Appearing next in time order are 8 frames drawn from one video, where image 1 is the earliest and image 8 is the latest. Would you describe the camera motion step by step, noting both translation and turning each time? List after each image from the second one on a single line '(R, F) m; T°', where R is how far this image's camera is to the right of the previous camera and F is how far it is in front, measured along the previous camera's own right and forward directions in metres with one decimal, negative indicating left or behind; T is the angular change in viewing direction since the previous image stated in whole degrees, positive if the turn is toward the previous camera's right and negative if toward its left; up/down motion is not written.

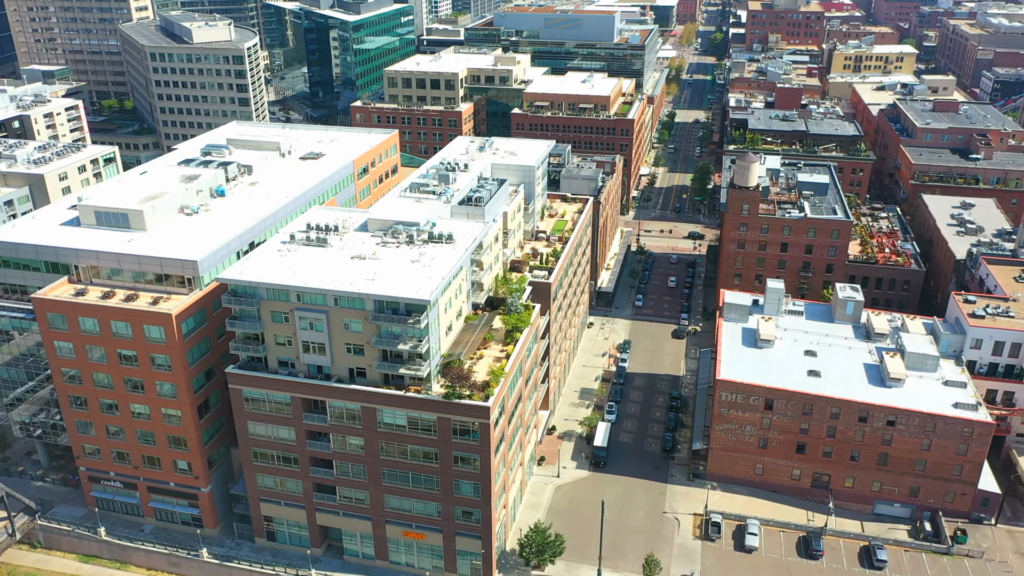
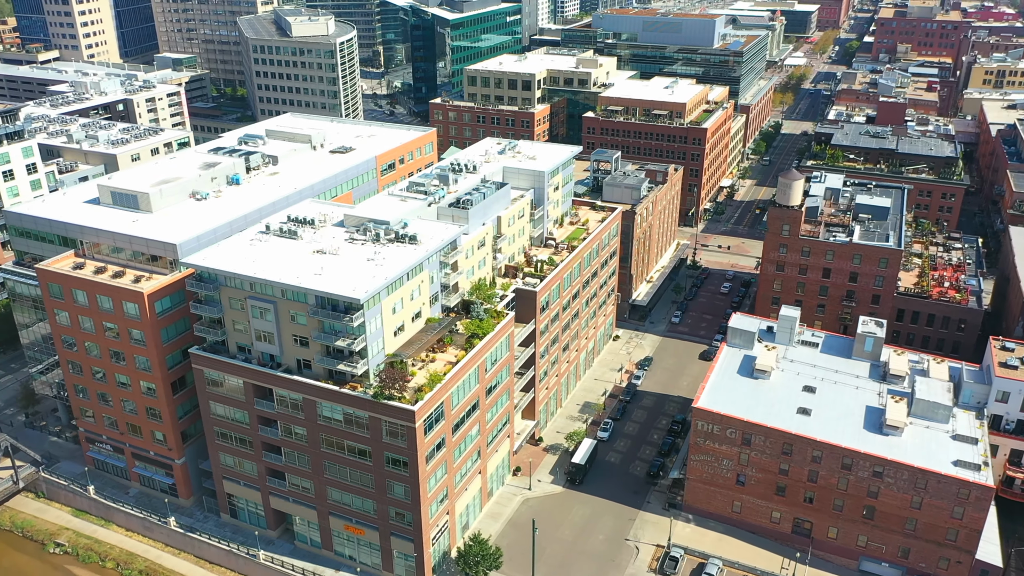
(+17.0, +2.7) m; -10°
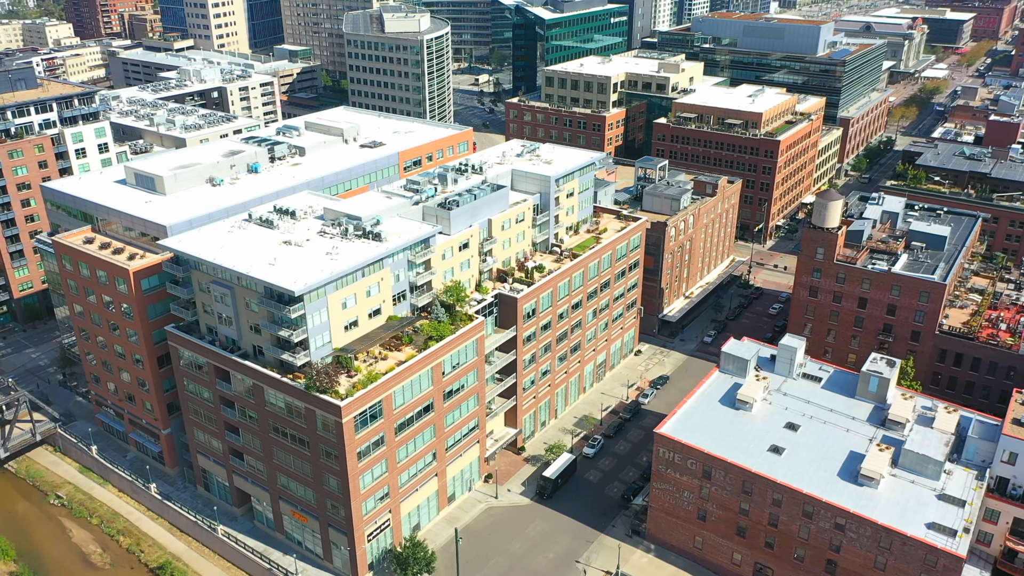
(+17.0, +2.9) m; -10°
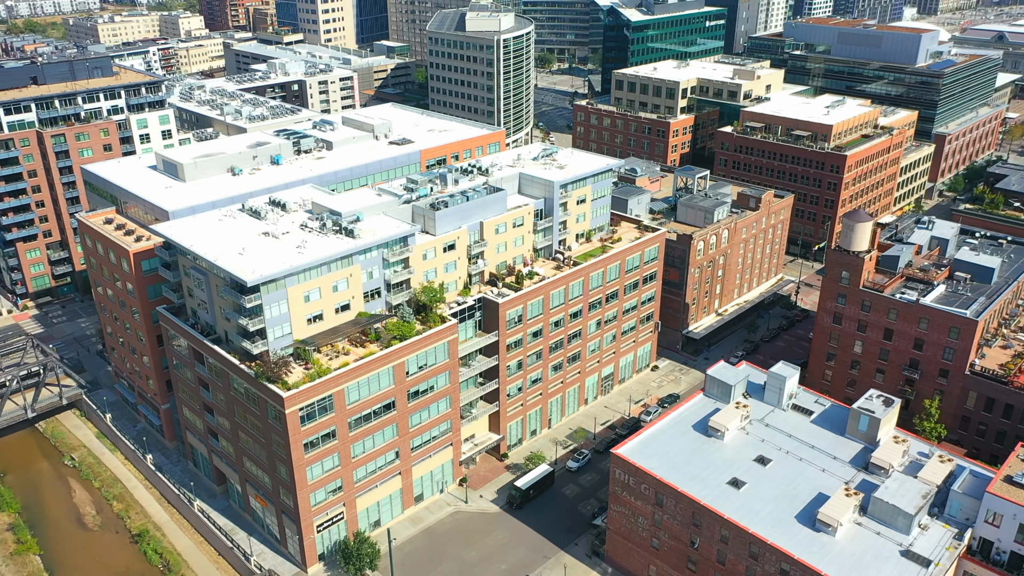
(+14.9, +2.3) m; -9°
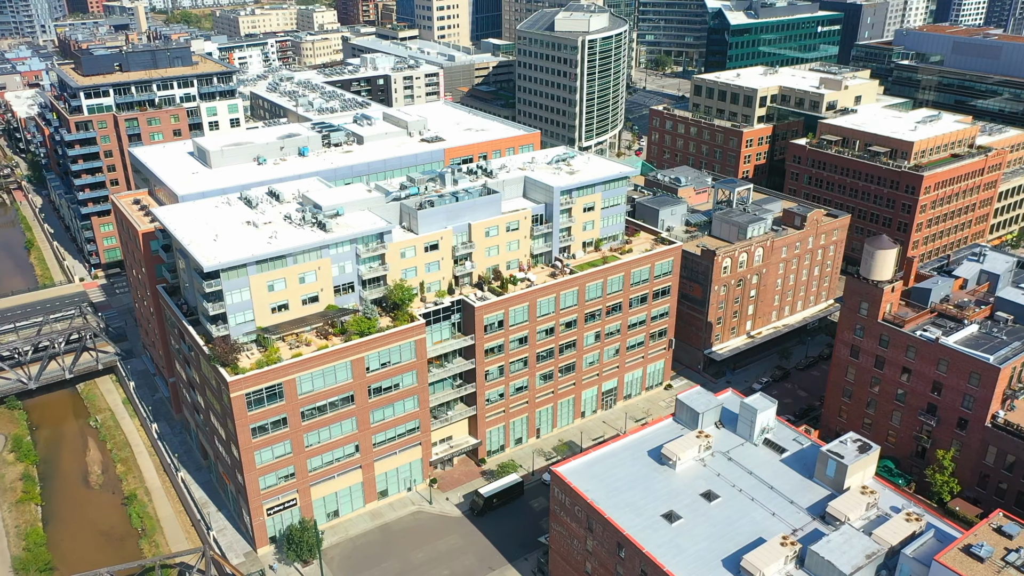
(+16.7, +2.8) m; -10°
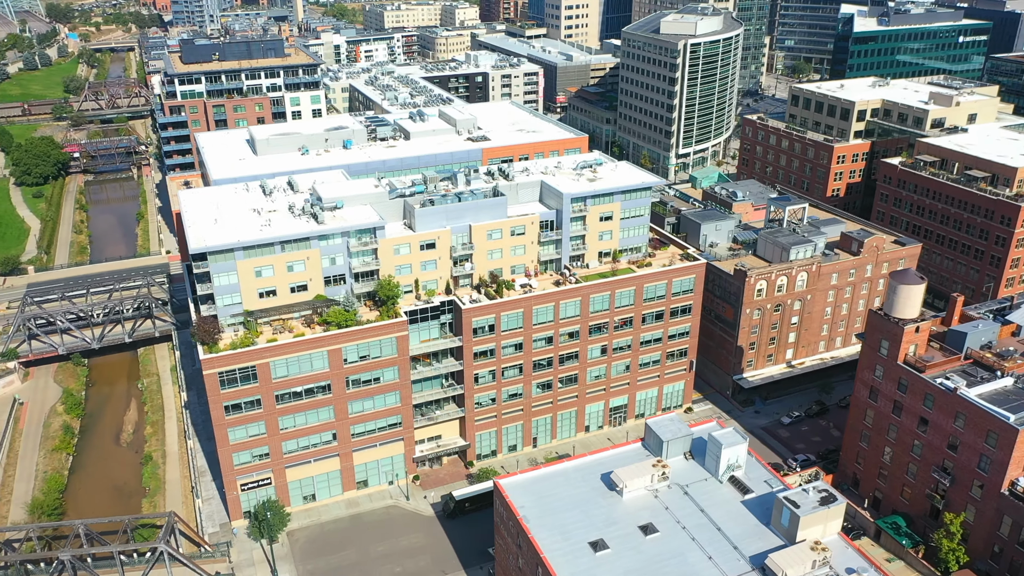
(+16.7, +2.8) m; -10°
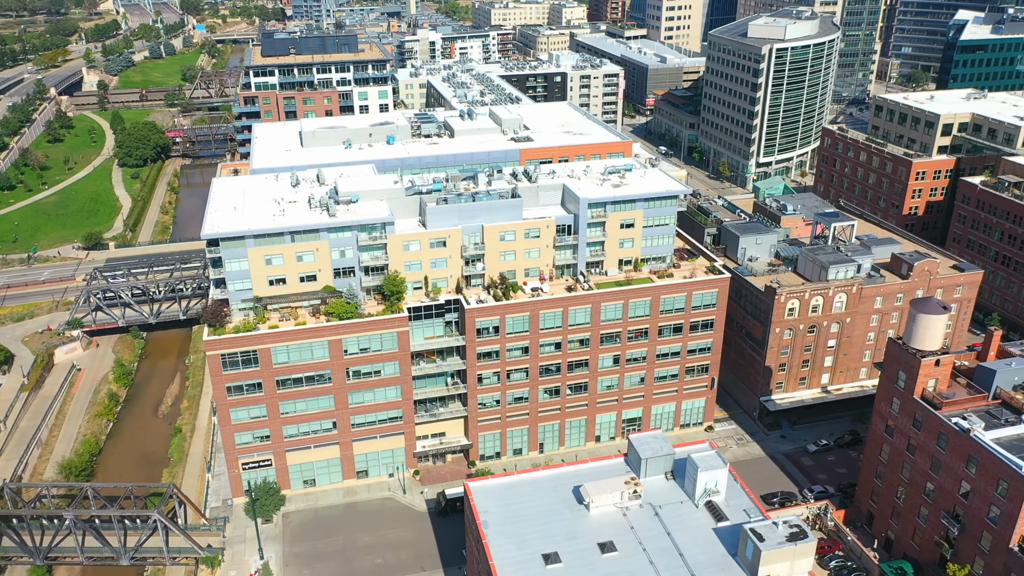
(+11.3, +1.4) m; -8°
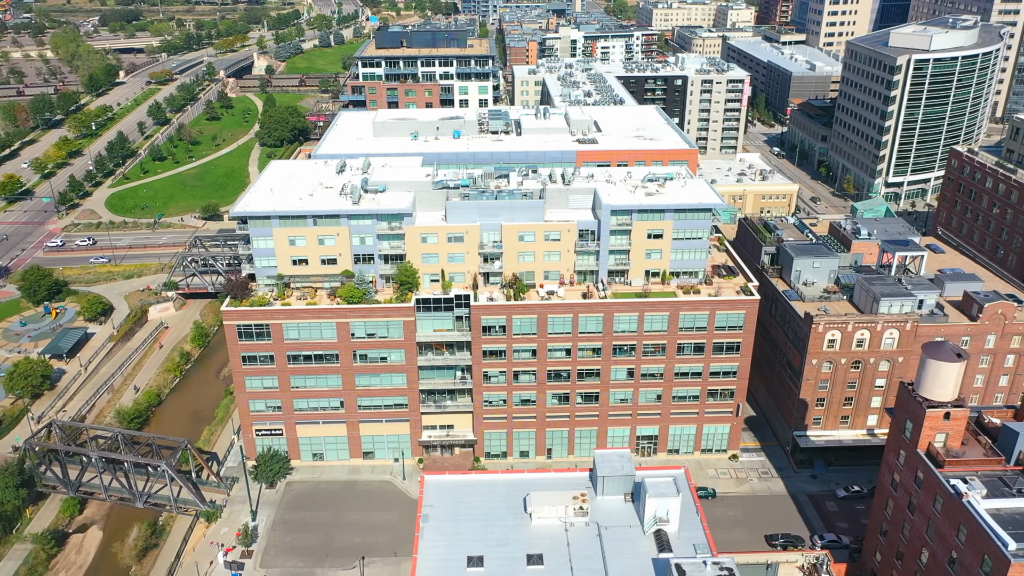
(+16.9, +2.2) m; -12°
